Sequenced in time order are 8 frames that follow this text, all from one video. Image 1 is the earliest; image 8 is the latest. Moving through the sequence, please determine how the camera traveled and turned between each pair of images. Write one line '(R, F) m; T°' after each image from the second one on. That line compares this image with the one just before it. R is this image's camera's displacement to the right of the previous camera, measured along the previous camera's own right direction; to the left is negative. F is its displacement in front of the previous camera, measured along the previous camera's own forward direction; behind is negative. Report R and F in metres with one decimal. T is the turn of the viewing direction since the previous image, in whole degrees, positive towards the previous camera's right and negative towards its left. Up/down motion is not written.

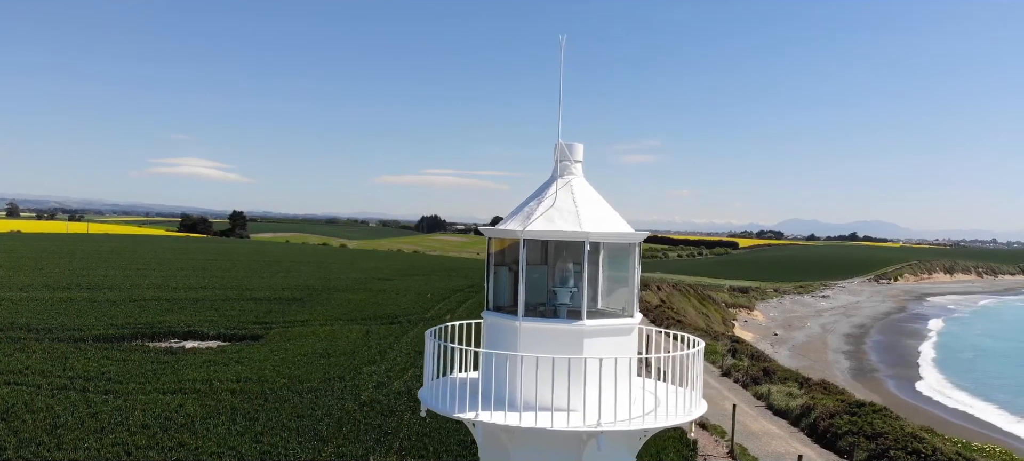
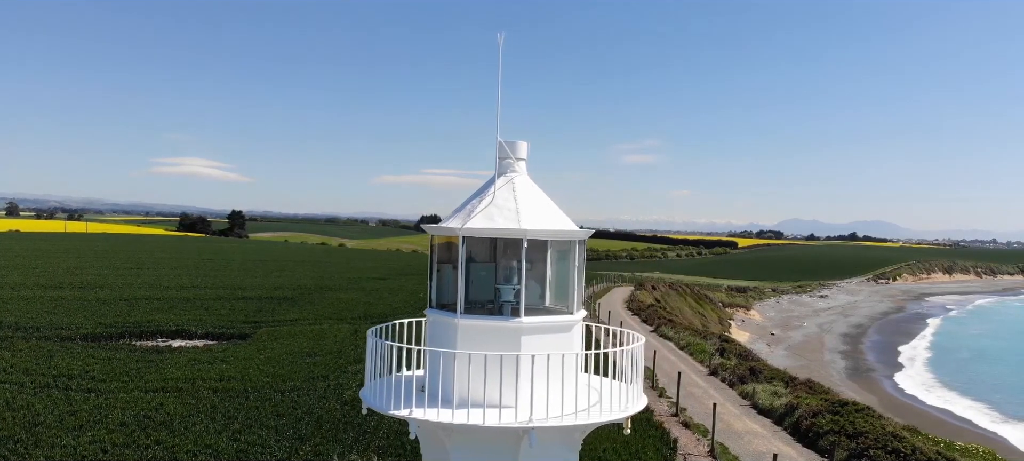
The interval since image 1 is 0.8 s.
(+0.5, 0.0) m; 0°
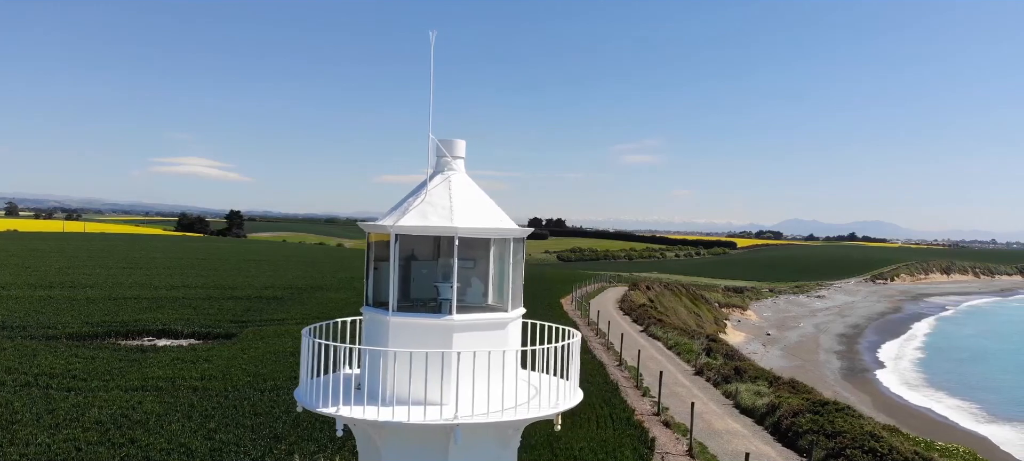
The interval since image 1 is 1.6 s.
(+0.6, 0.0) m; 0°
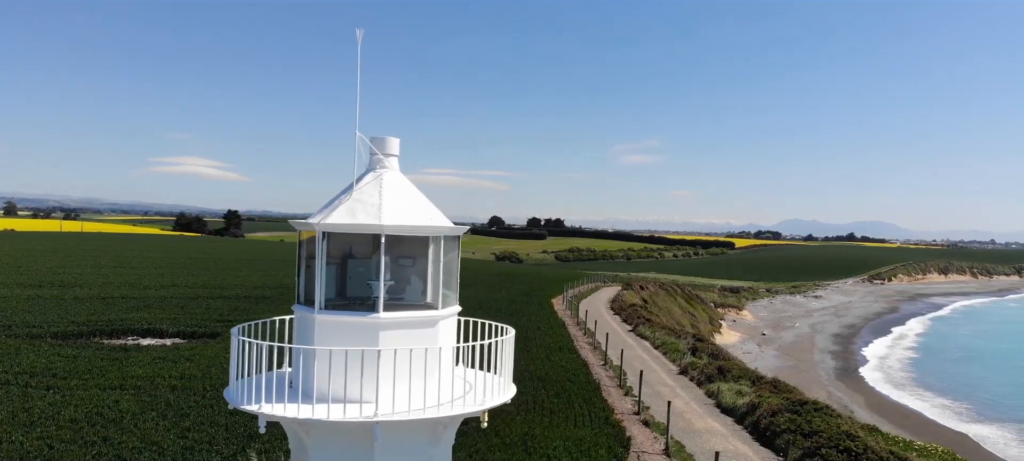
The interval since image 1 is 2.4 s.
(+0.6, 0.0) m; 0°
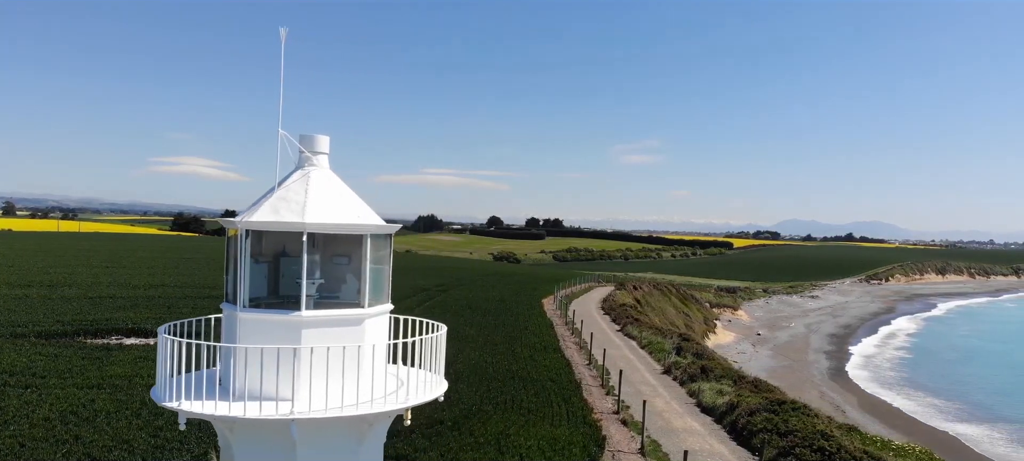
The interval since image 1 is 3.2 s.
(+0.7, 0.0) m; 0°
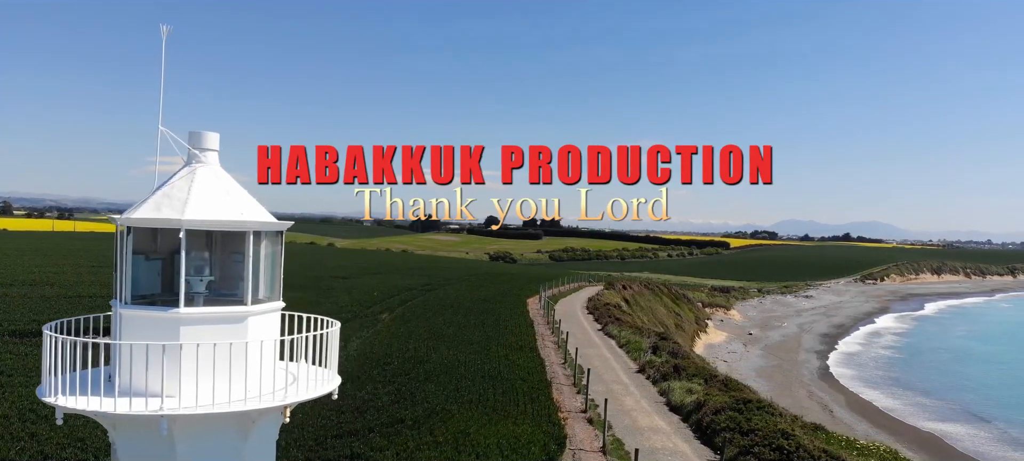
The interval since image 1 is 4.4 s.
(+1.0, 0.0) m; 0°
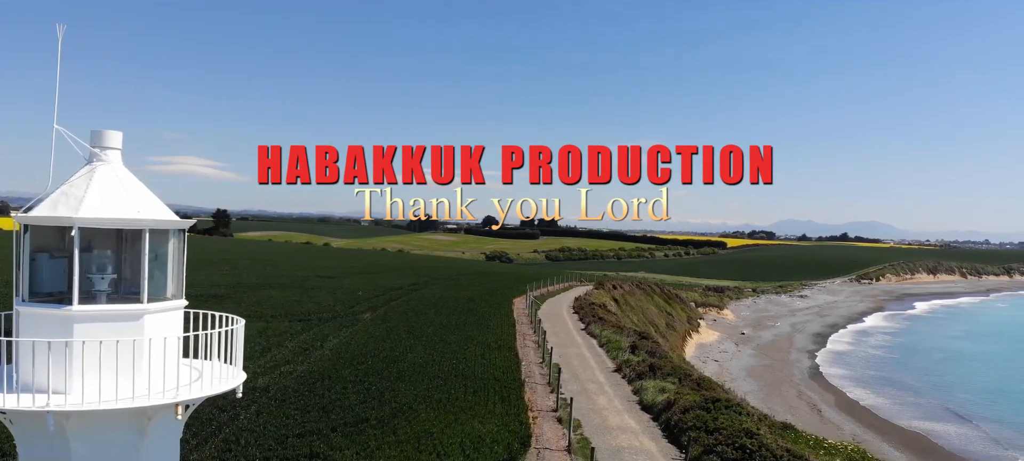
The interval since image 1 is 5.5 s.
(+0.9, 0.0) m; 0°
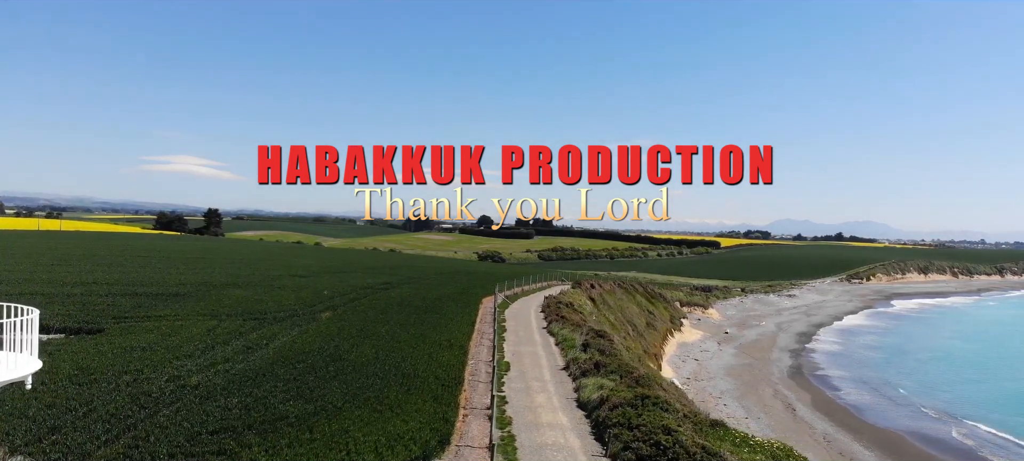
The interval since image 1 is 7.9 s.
(+2.1, -0.1) m; 0°
